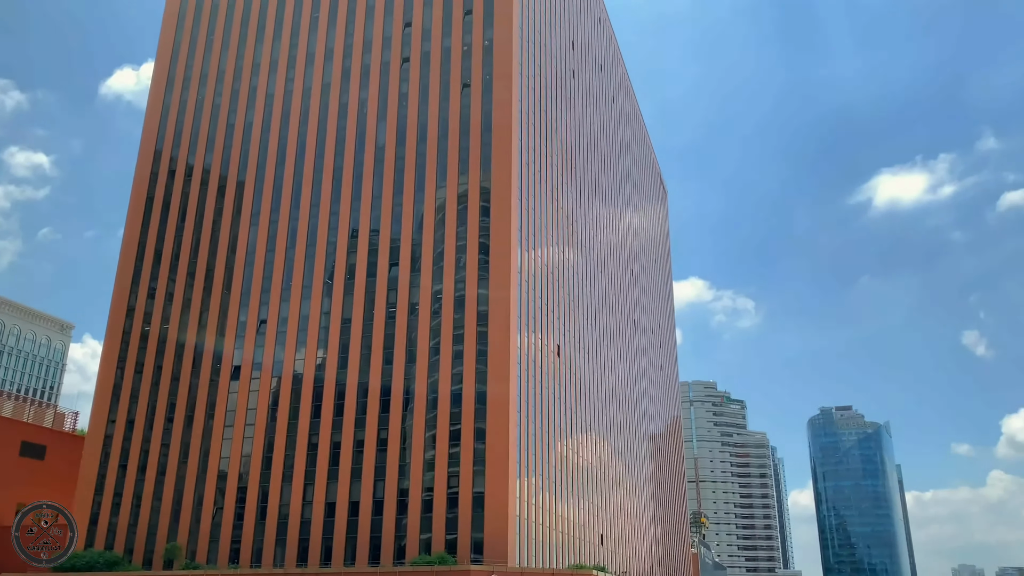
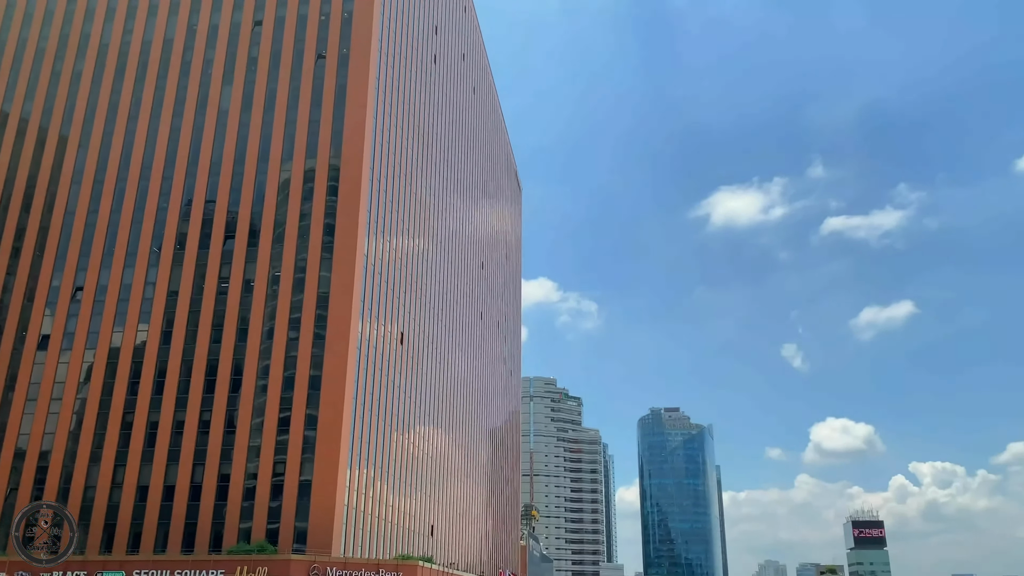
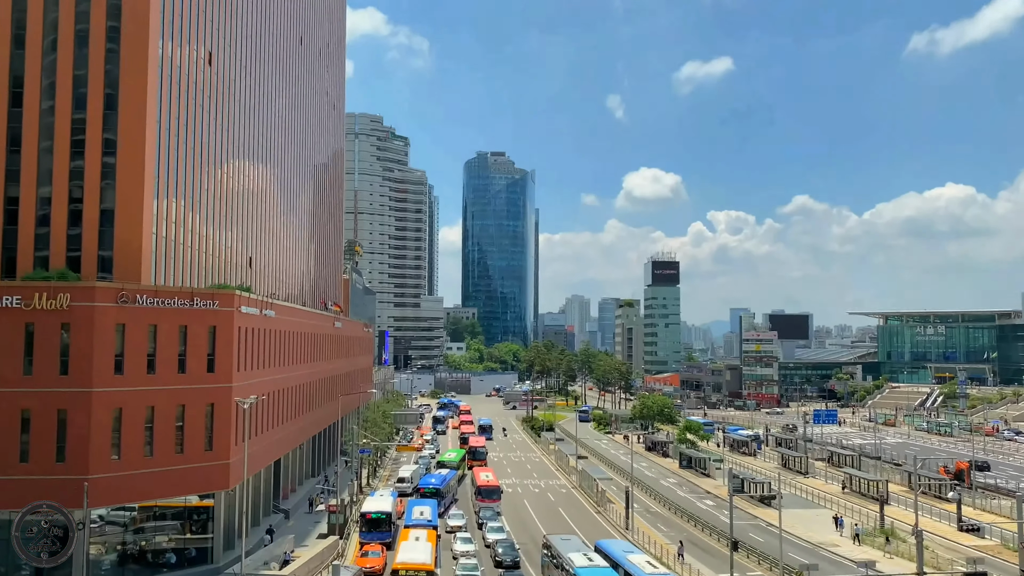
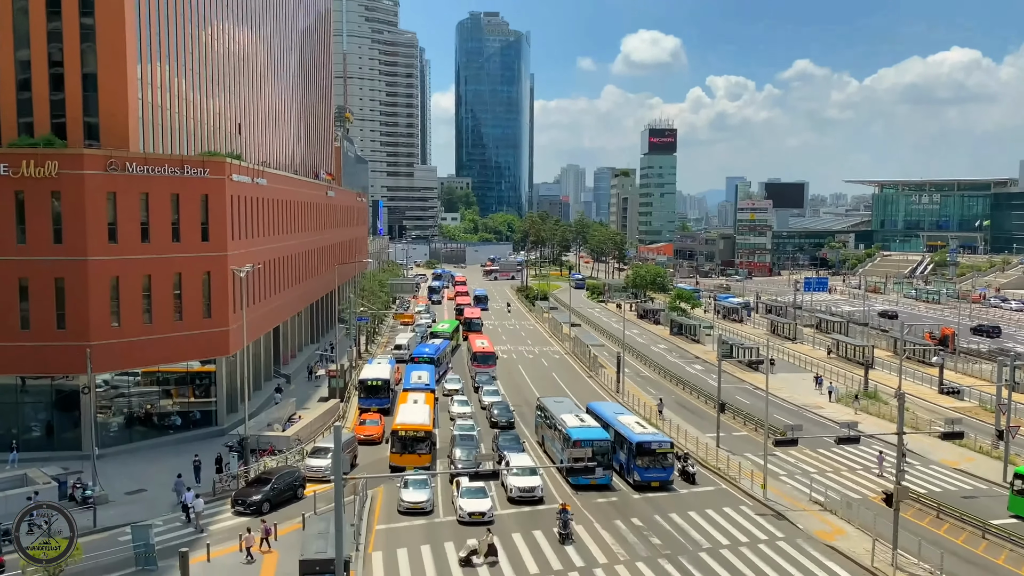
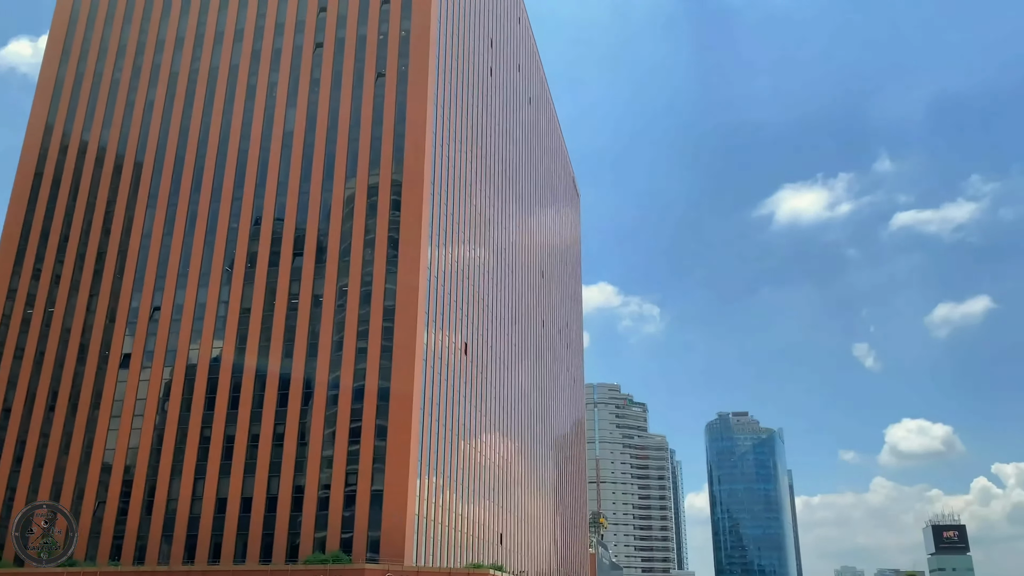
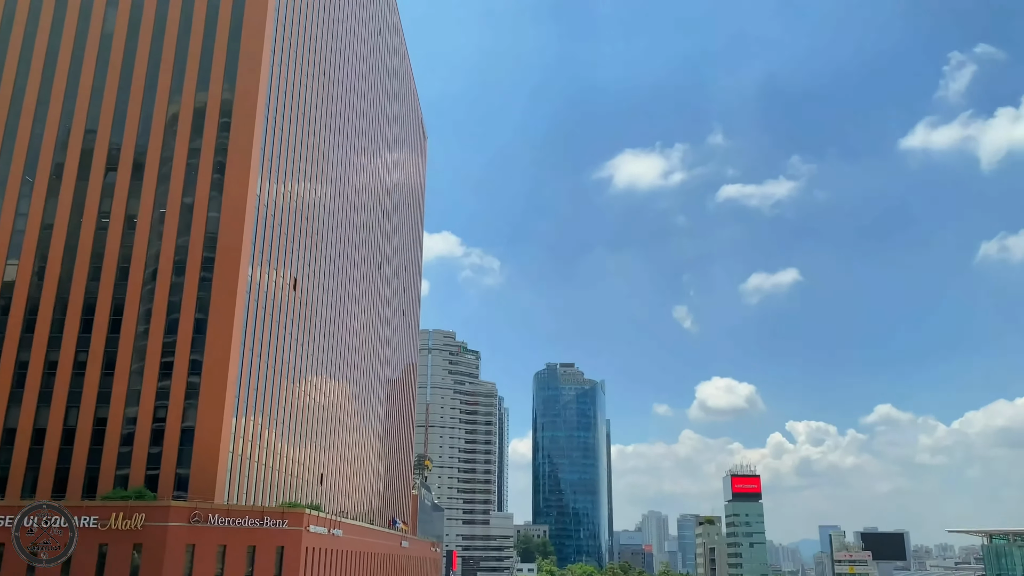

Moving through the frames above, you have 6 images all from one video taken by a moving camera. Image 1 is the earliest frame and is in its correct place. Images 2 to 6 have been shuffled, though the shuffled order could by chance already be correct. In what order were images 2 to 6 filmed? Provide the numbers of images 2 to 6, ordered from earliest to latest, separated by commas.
5, 2, 6, 3, 4
